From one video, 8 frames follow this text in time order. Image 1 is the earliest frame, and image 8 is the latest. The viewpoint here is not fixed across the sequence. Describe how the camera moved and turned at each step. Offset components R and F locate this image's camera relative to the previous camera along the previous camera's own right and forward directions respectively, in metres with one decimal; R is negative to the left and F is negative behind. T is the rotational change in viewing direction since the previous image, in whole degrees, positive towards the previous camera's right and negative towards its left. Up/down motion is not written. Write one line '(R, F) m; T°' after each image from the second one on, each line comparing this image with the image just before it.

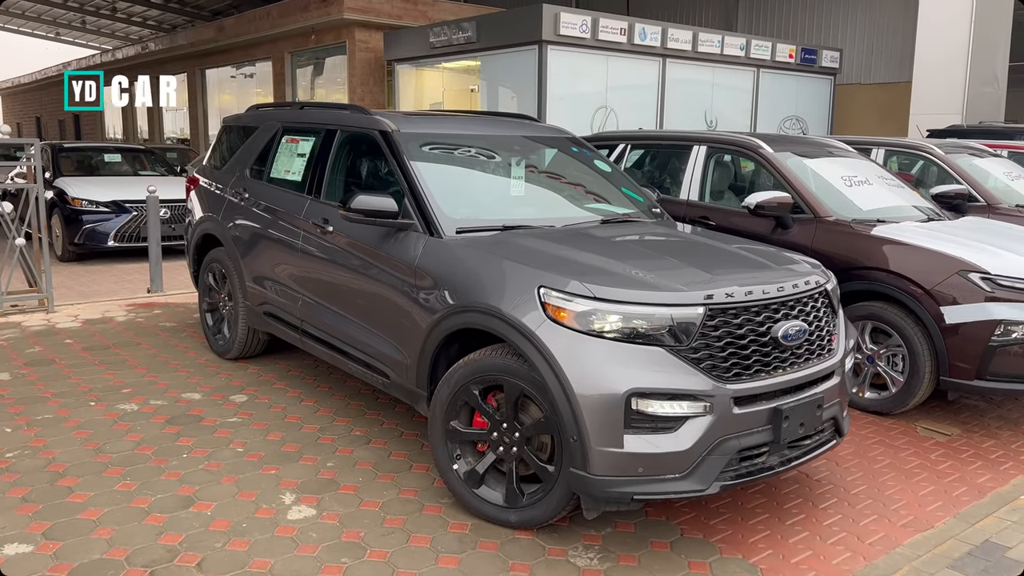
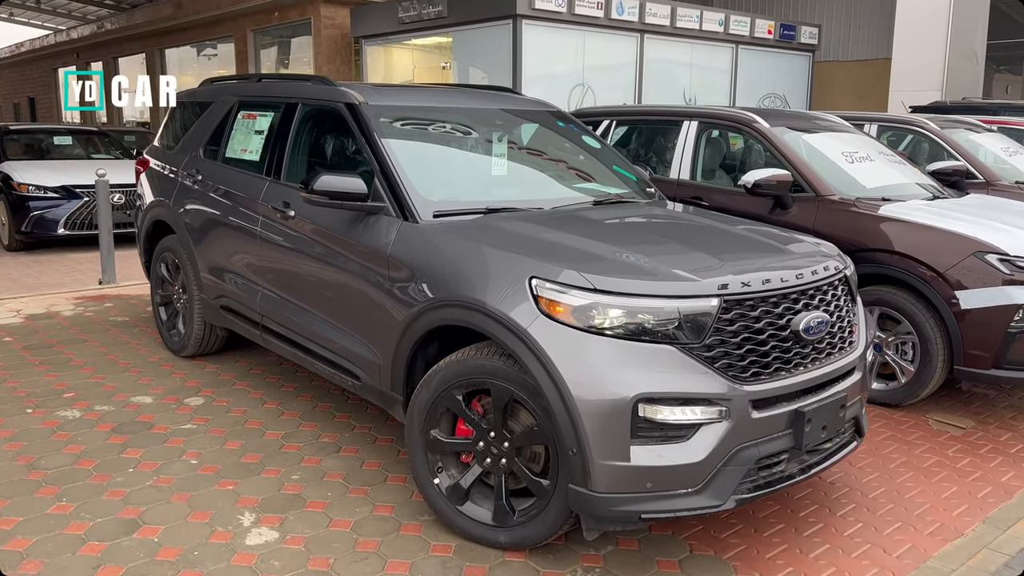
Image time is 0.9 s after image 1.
(-0.1, +0.4) m; +2°
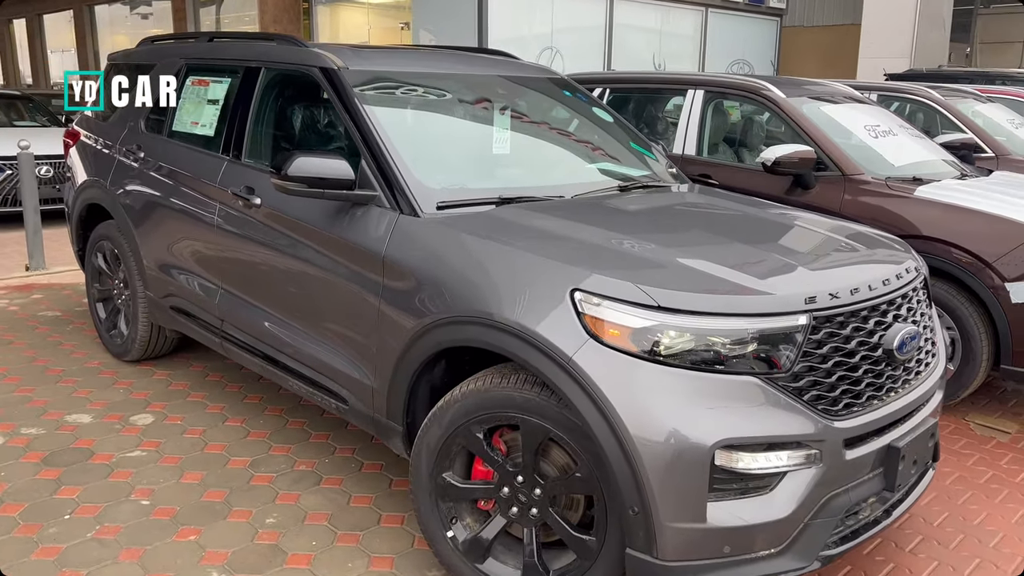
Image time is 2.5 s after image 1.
(-0.3, +0.6) m; +4°
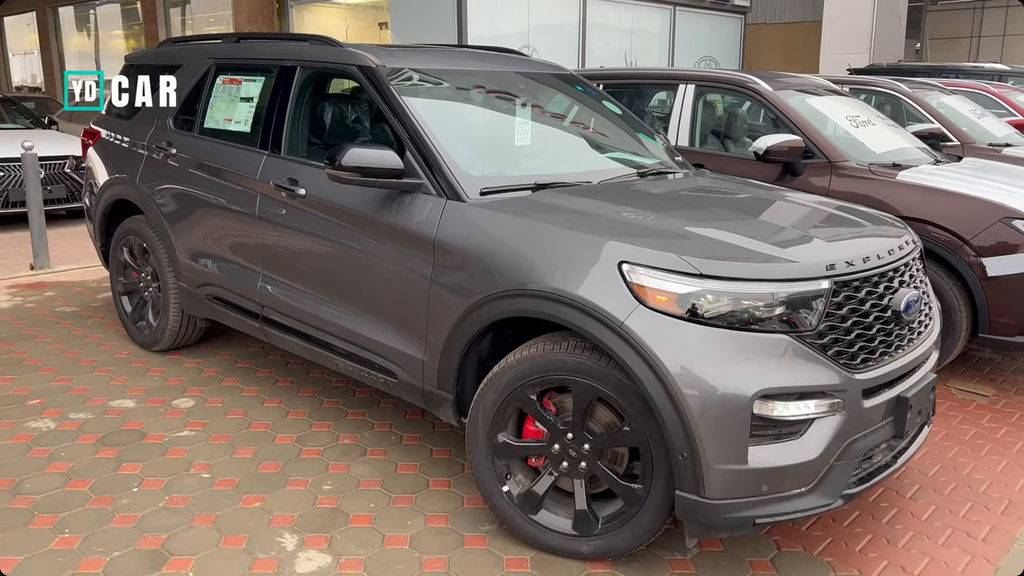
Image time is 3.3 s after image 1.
(-0.3, -0.3) m; +3°
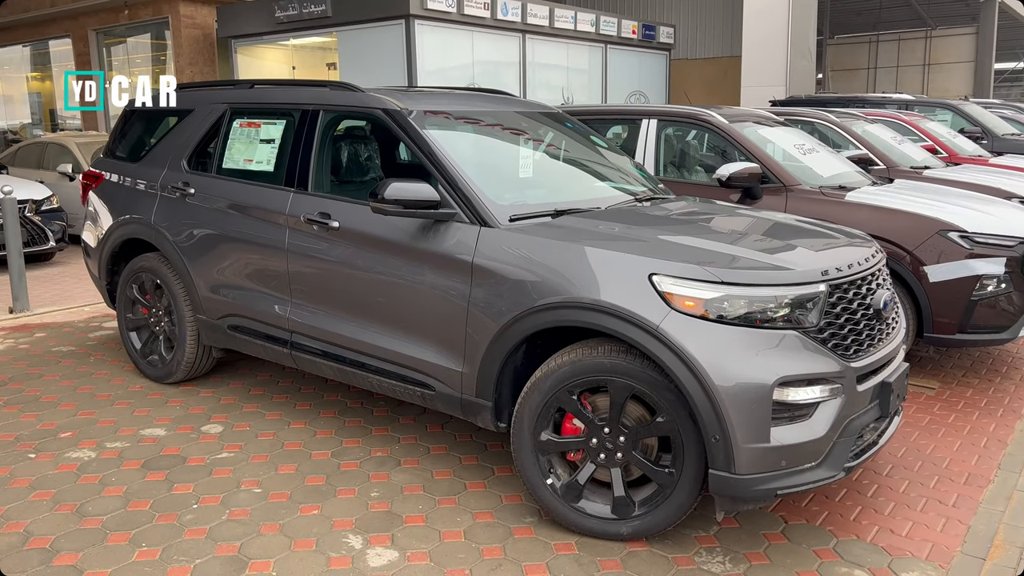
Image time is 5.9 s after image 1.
(-0.4, -0.4) m; +5°
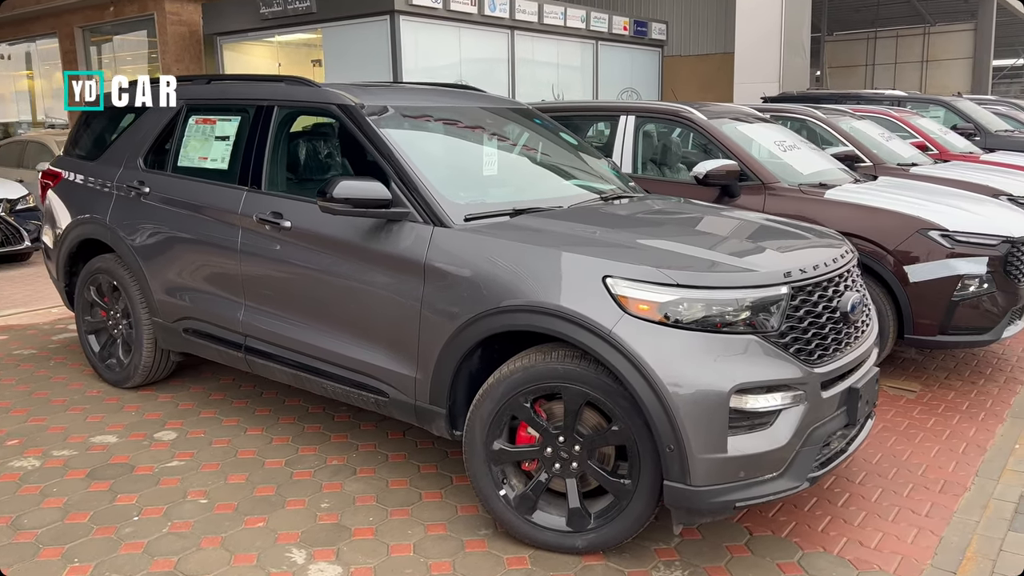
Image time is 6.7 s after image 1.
(+0.2, +0.1) m; 0°
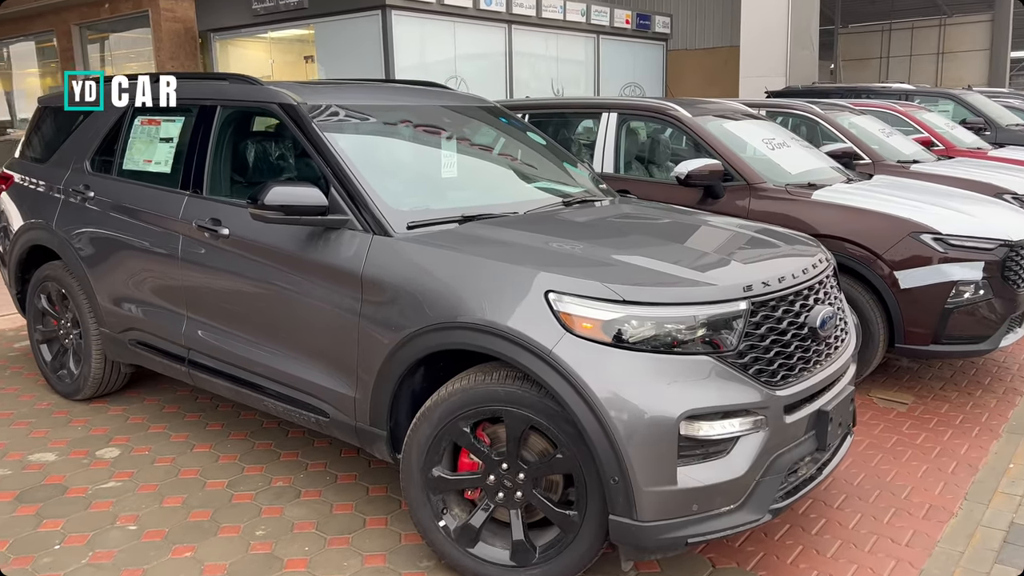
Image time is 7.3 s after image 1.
(+0.3, +0.2) m; -1°
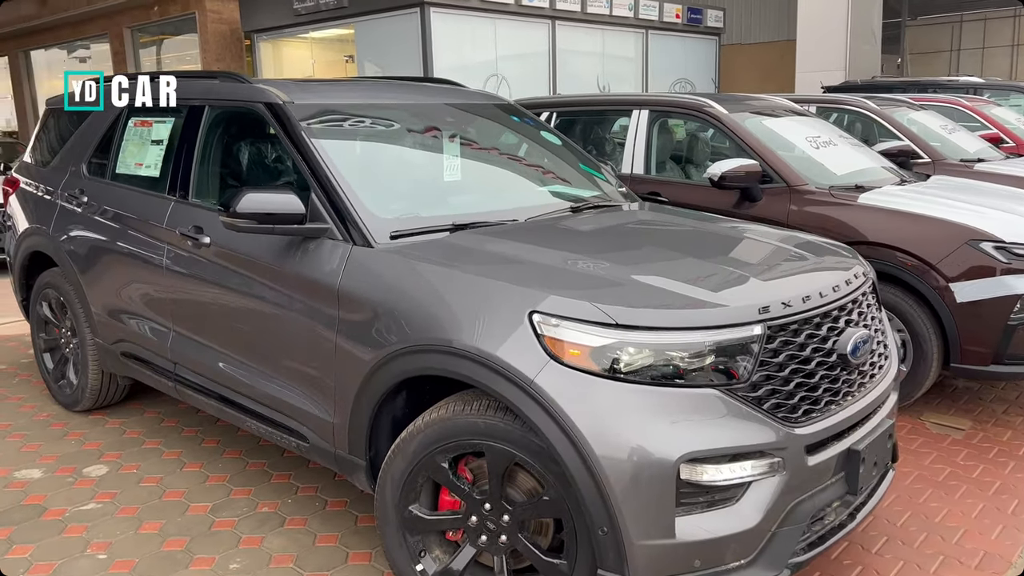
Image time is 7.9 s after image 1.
(+0.2, +0.3) m; -4°
